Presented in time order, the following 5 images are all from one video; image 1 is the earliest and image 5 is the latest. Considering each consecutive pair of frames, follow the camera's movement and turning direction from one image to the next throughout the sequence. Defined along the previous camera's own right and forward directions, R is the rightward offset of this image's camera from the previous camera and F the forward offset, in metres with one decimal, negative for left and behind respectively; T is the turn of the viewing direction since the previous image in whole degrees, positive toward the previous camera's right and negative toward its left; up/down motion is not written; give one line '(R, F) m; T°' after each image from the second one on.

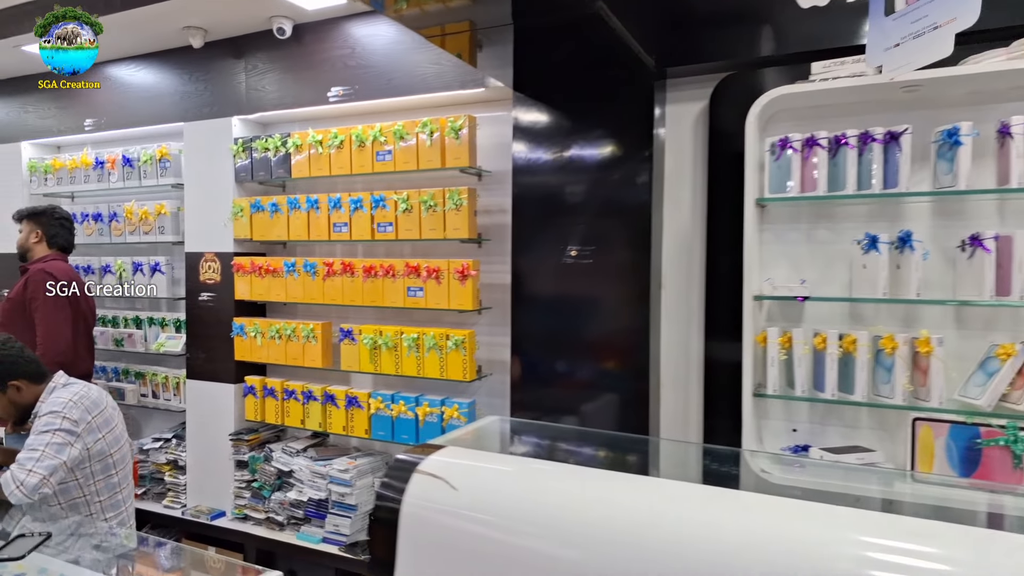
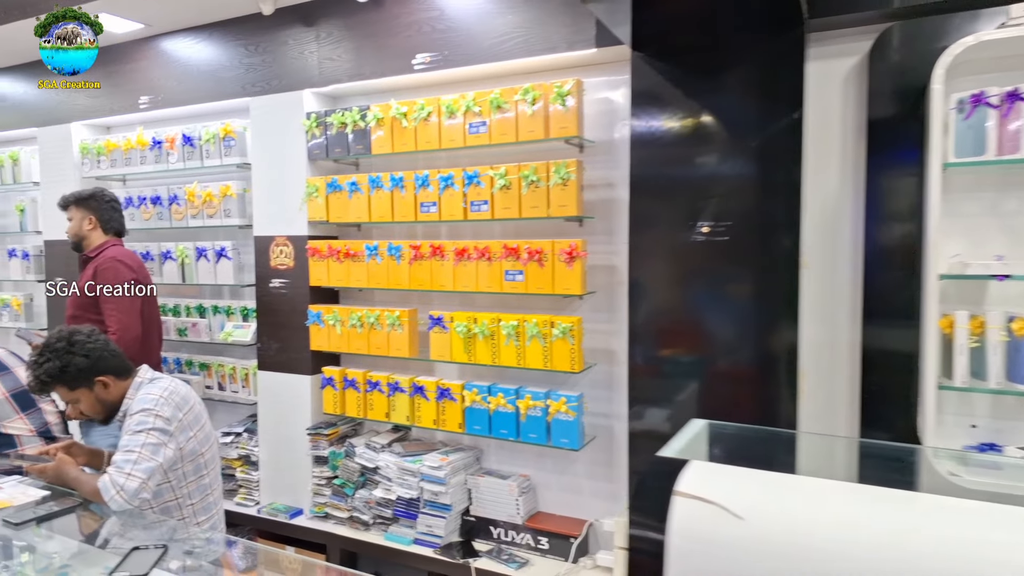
(-0.5, +0.2) m; -1°
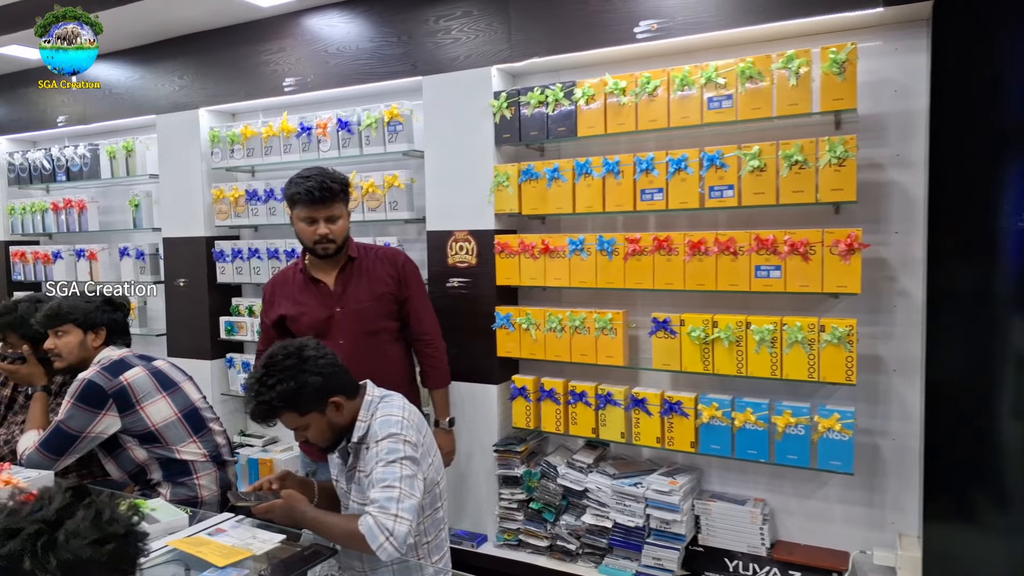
(-1.1, +0.3) m; -1°
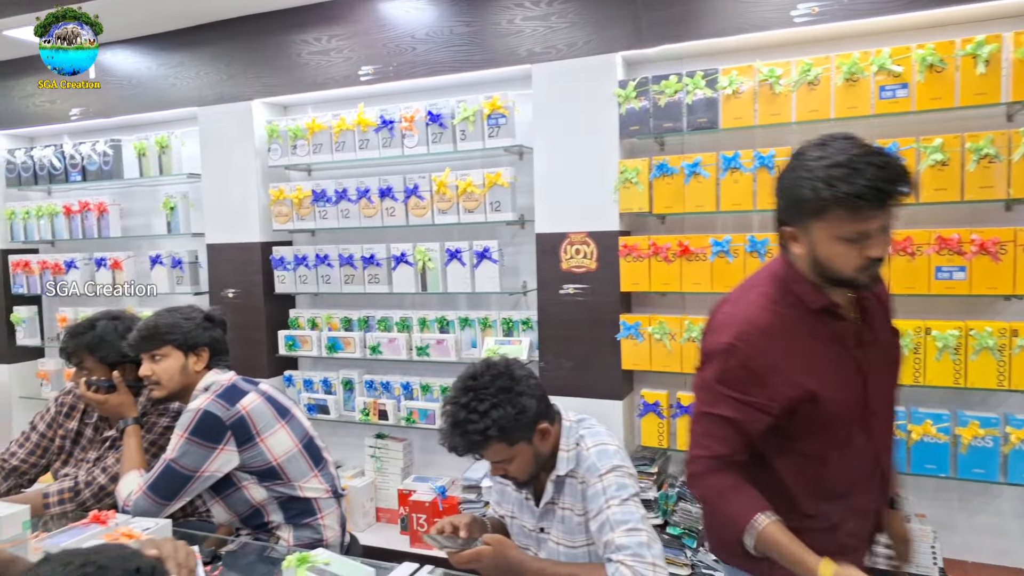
(-0.8, +0.3) m; +4°
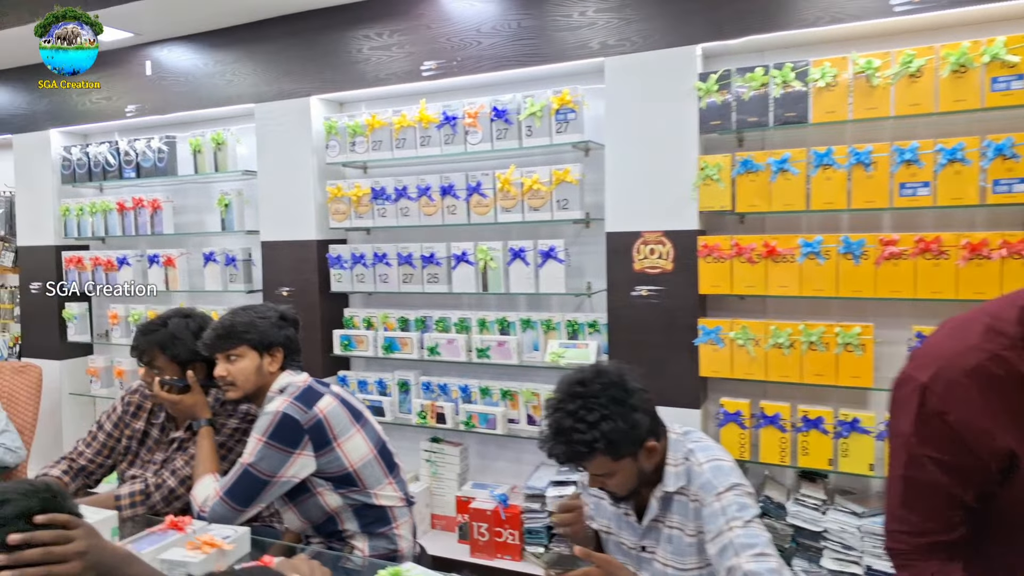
(-0.3, +0.1) m; -2°
